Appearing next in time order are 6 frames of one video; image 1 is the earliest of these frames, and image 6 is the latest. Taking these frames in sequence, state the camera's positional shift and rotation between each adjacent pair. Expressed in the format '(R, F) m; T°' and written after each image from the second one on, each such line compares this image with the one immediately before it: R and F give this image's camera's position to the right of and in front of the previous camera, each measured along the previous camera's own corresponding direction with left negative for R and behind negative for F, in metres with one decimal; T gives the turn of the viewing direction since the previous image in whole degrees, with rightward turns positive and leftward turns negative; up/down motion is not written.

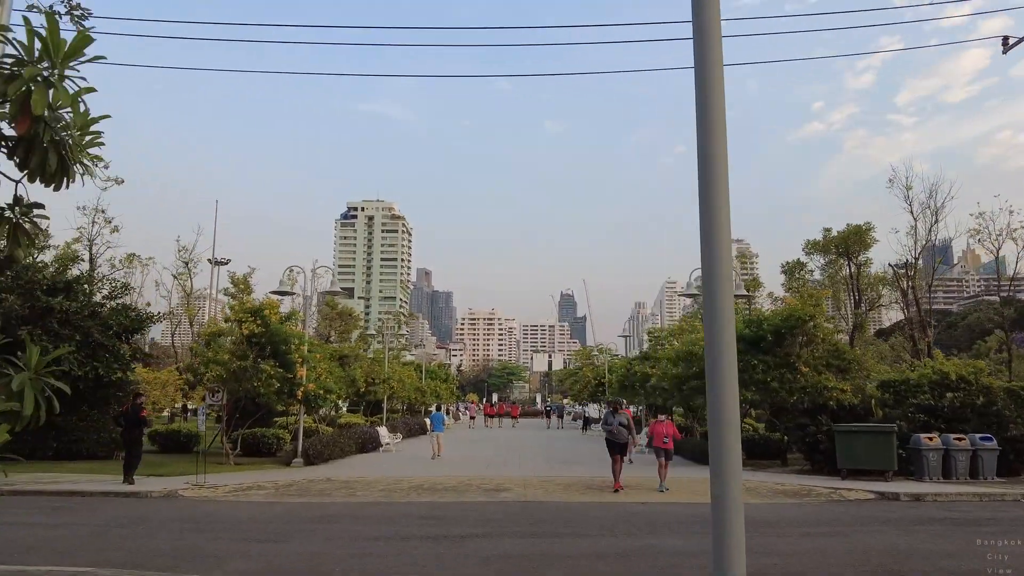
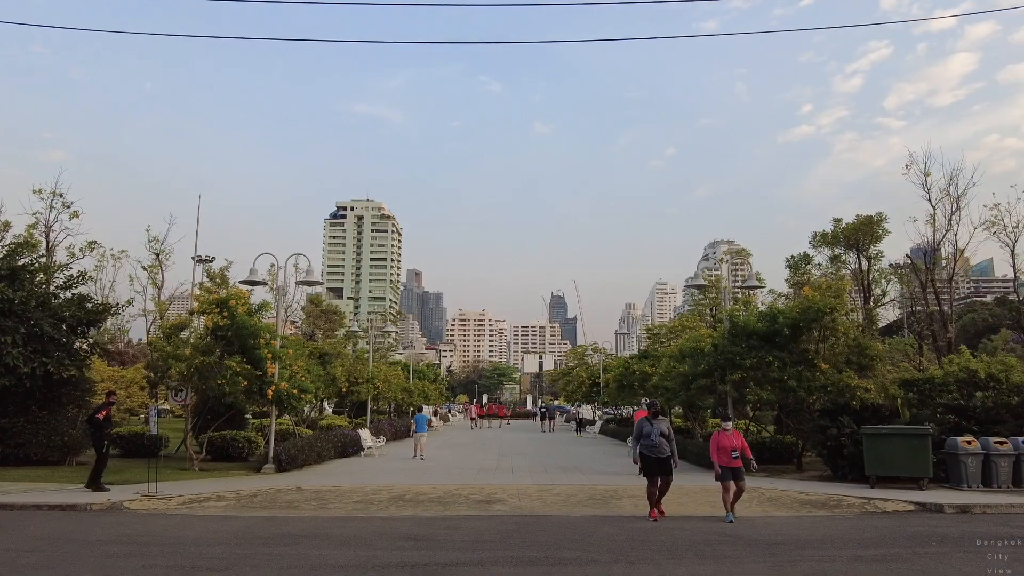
(0.0, +1.5) m; +1°
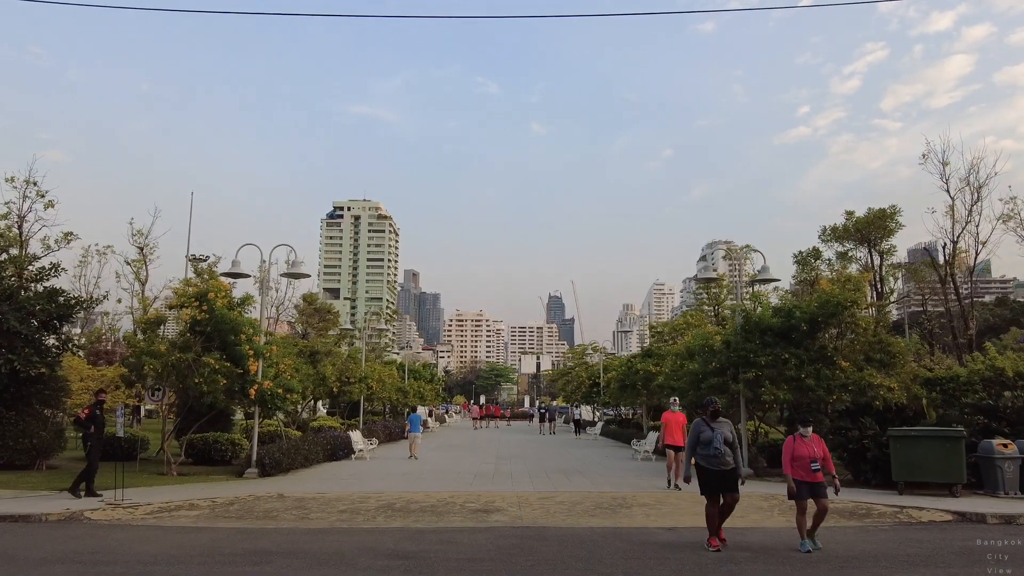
(0.0, +1.0) m; 0°
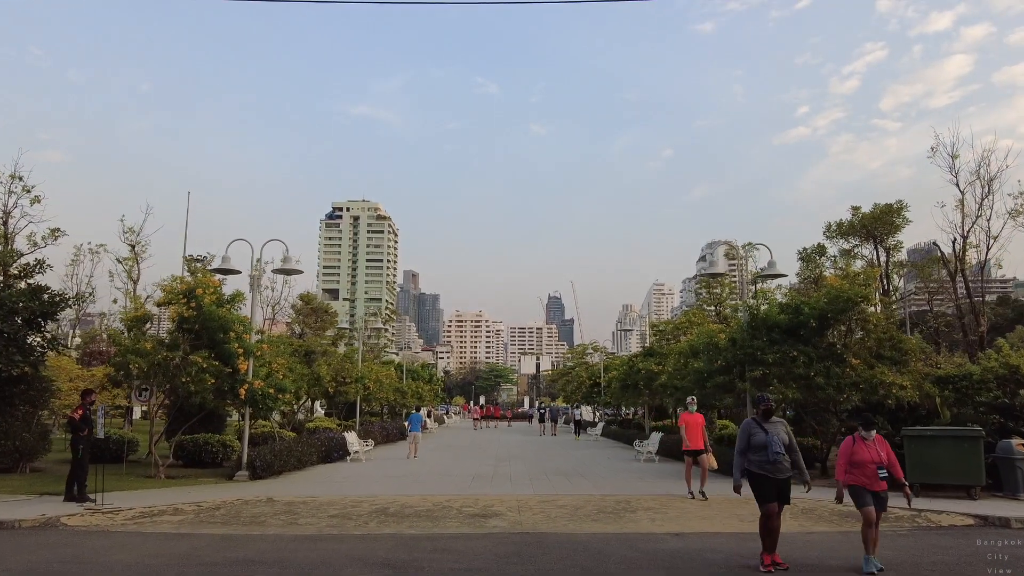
(0.0, +0.5) m; 0°
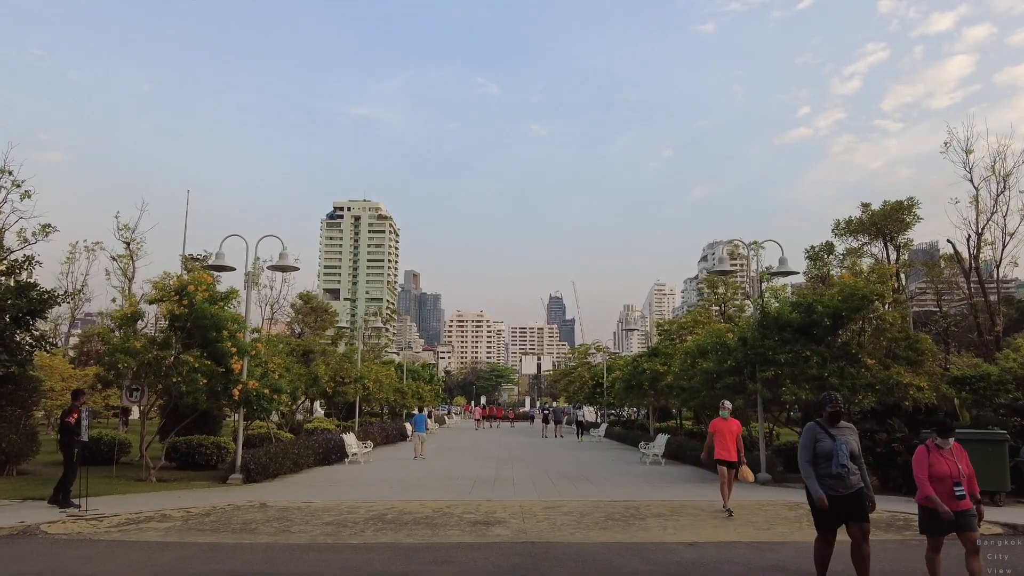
(0.0, +0.5) m; 0°
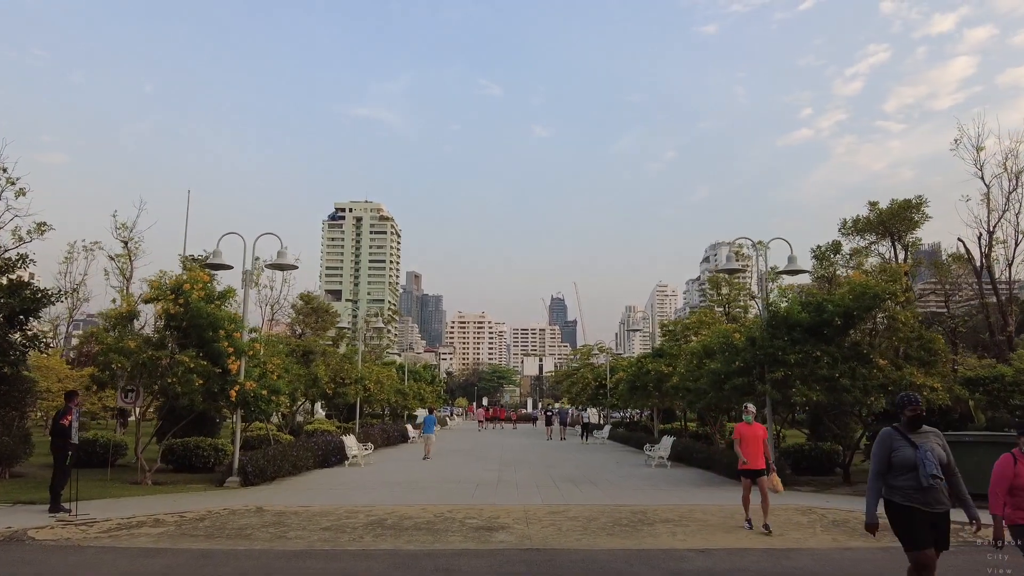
(0.0, +0.3) m; 0°
